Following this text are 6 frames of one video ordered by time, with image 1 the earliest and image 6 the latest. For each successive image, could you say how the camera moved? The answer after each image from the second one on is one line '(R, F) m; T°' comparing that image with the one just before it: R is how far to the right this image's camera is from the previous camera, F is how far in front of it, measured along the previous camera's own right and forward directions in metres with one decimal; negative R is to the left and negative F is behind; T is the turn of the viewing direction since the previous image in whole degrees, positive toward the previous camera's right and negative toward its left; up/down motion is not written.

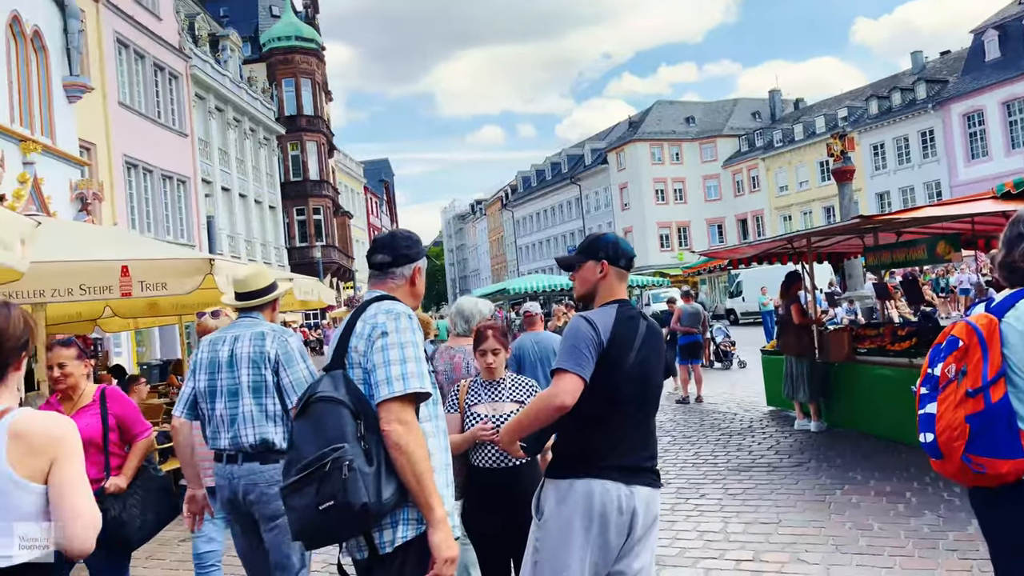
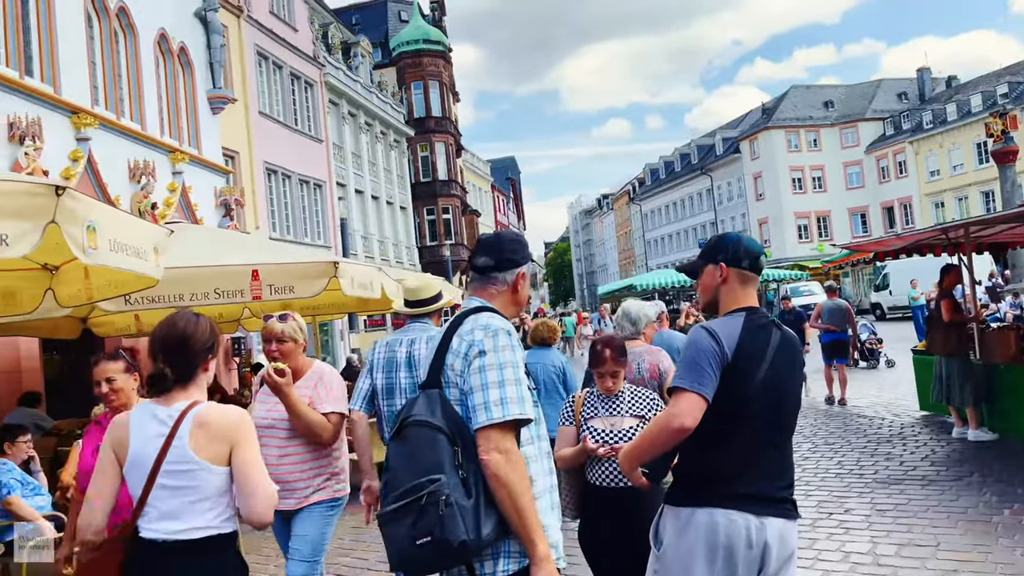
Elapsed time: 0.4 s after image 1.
(+0.1, +0.2) m; -9°
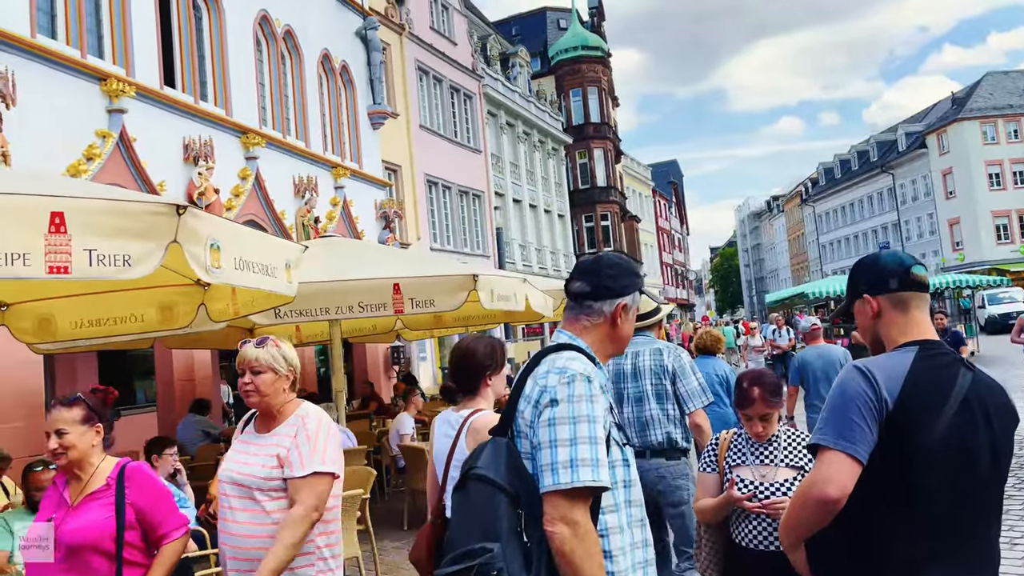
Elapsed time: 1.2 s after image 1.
(+0.2, +0.5) m; -11°
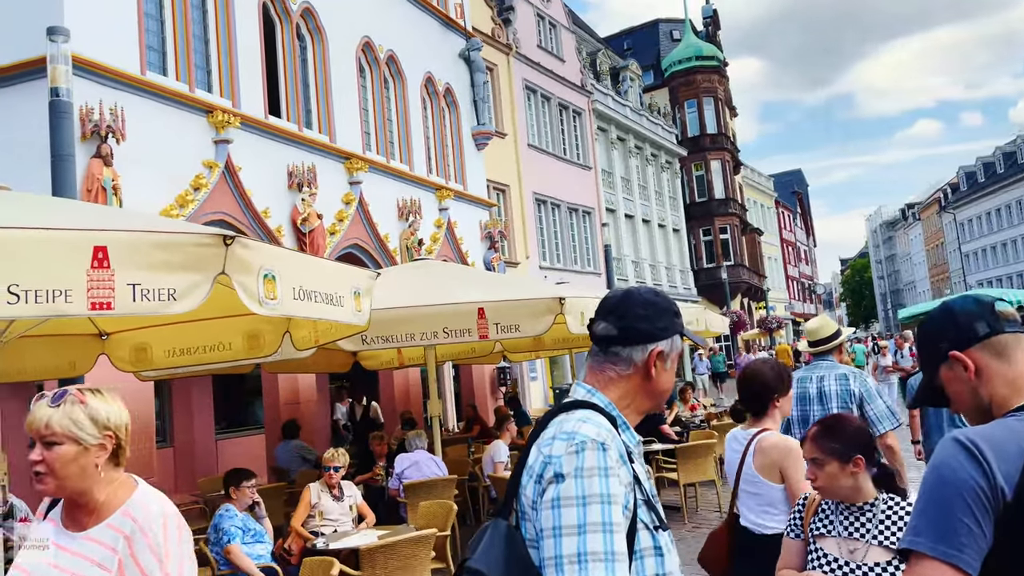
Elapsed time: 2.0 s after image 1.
(+0.3, +0.4) m; -8°
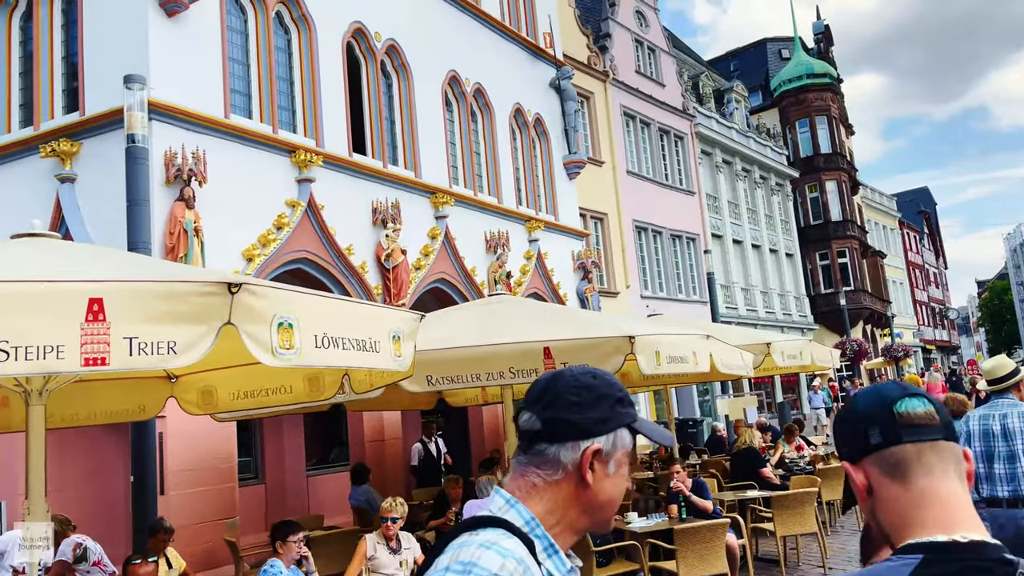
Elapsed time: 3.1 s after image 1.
(+0.4, +0.5) m; -8°
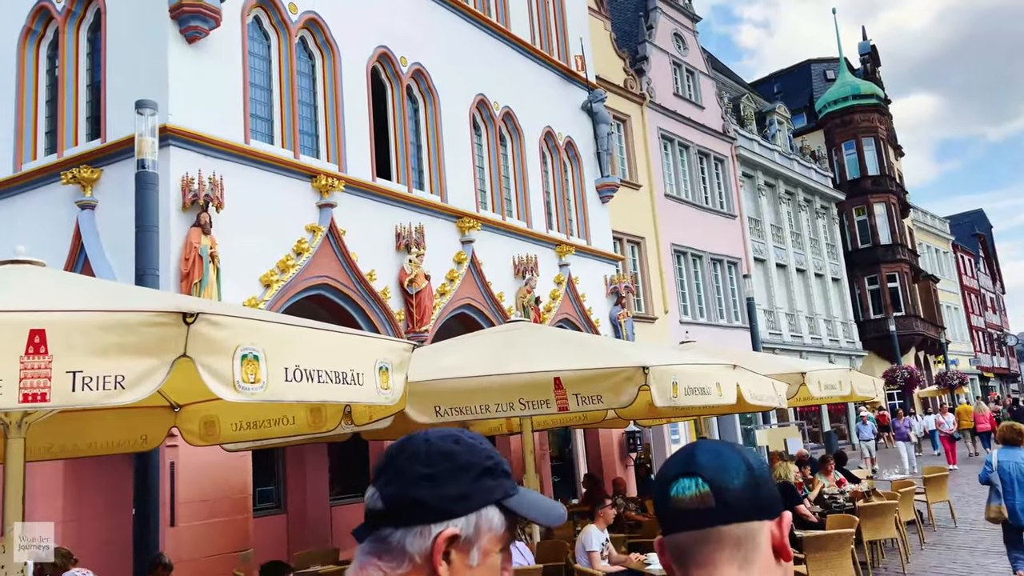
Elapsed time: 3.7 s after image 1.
(+0.3, +0.3) m; -3°
